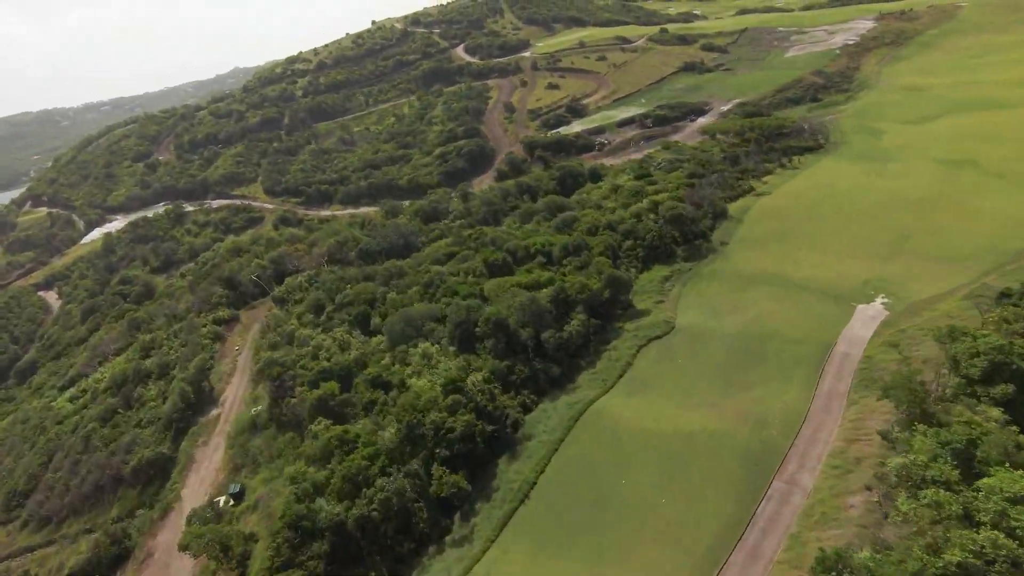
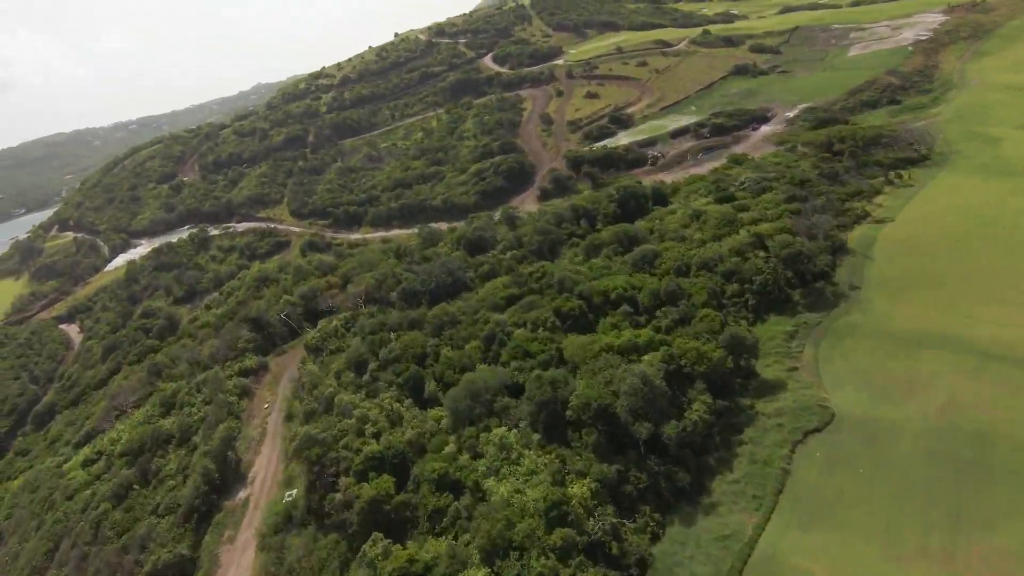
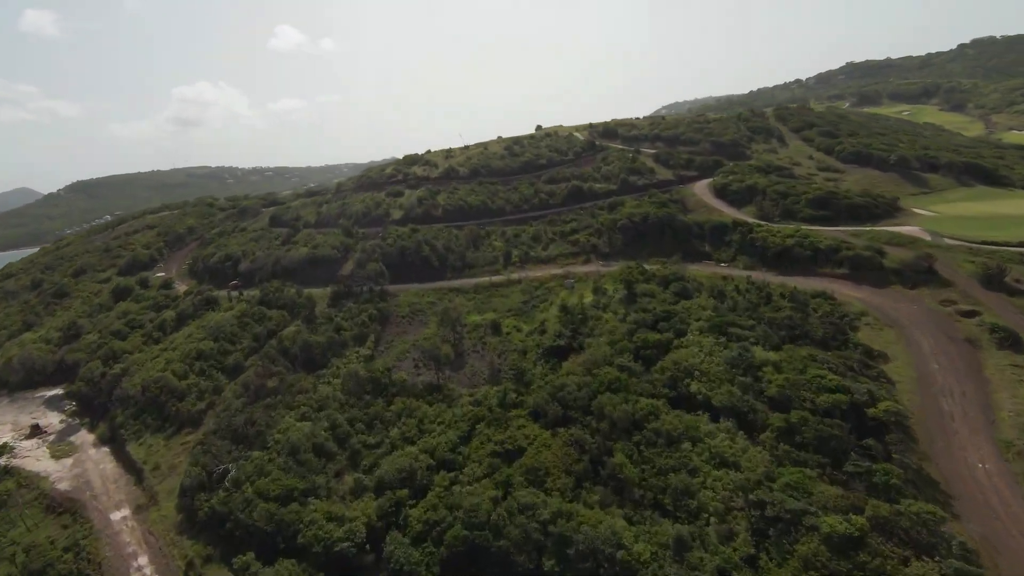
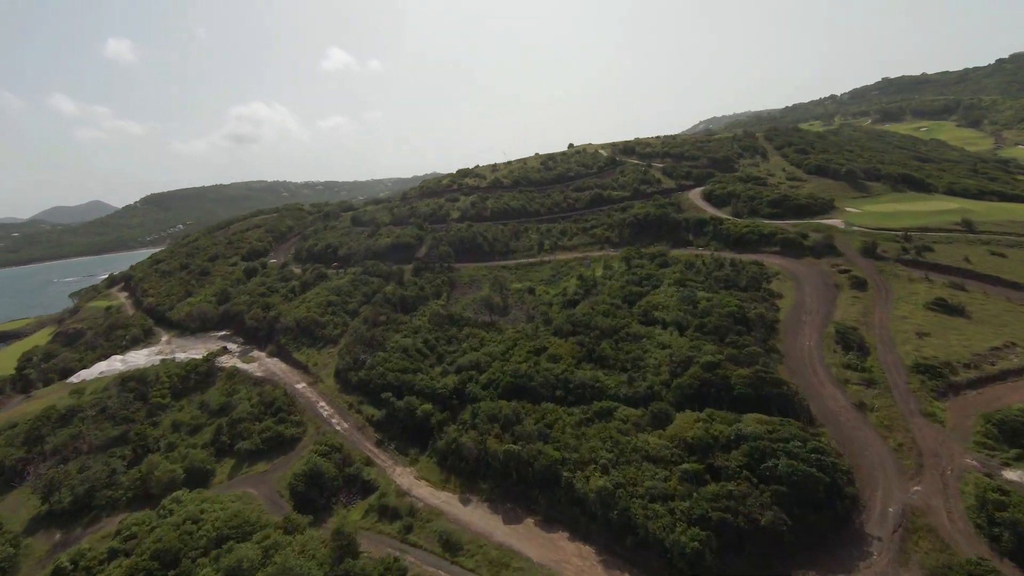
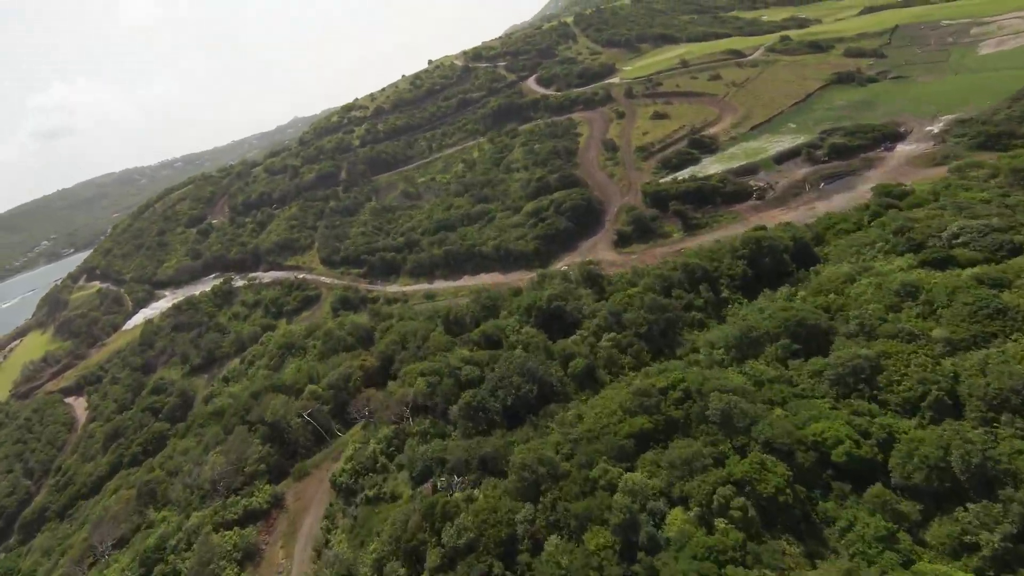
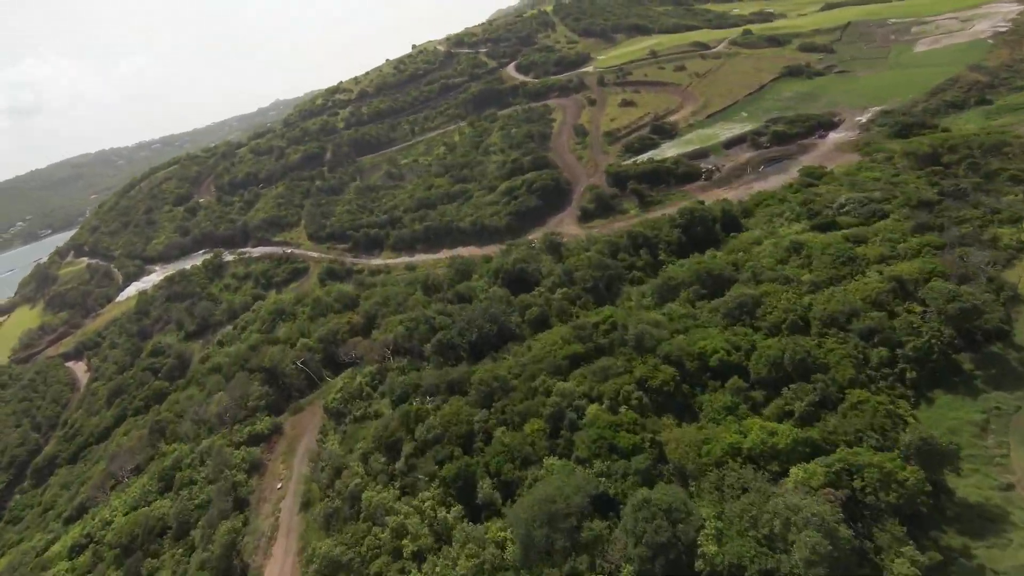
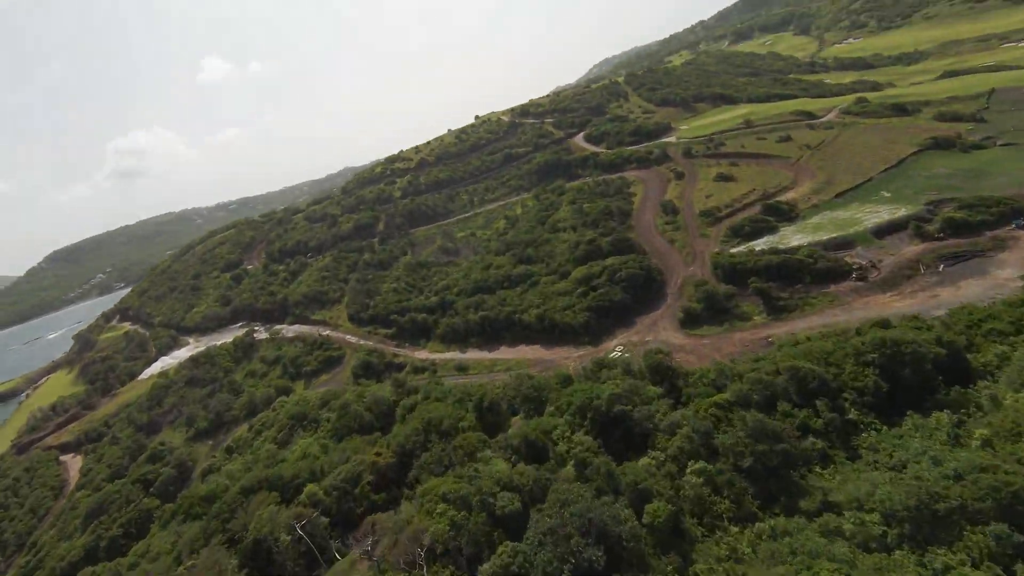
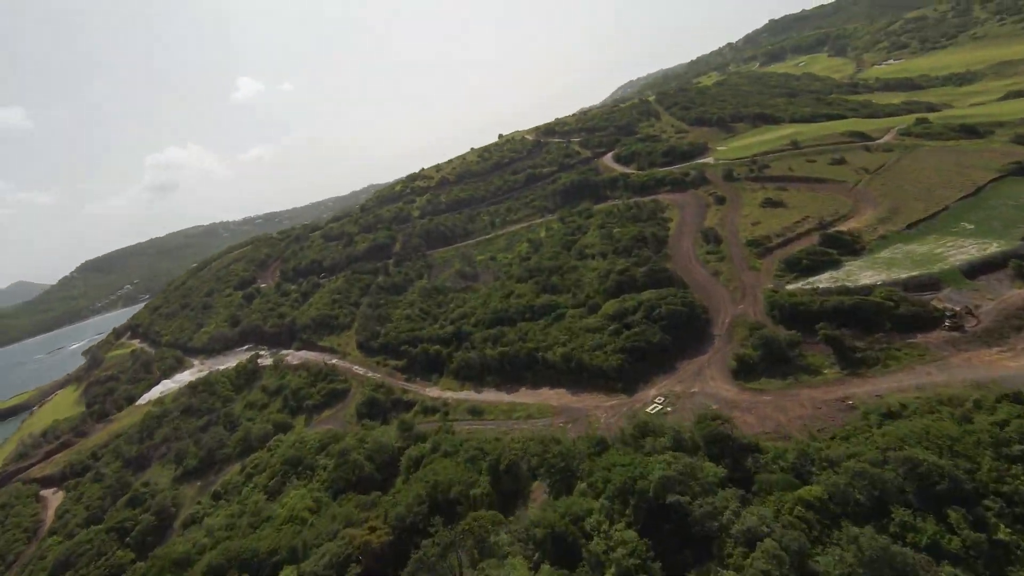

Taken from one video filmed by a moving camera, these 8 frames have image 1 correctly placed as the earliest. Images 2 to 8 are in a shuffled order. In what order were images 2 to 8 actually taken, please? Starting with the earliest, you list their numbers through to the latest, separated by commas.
2, 6, 5, 7, 8, 4, 3
